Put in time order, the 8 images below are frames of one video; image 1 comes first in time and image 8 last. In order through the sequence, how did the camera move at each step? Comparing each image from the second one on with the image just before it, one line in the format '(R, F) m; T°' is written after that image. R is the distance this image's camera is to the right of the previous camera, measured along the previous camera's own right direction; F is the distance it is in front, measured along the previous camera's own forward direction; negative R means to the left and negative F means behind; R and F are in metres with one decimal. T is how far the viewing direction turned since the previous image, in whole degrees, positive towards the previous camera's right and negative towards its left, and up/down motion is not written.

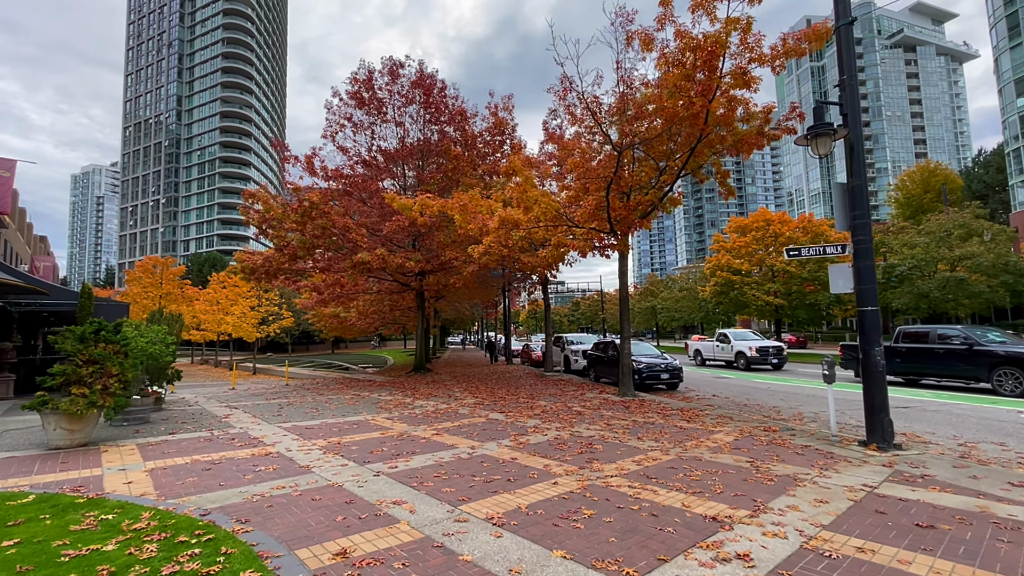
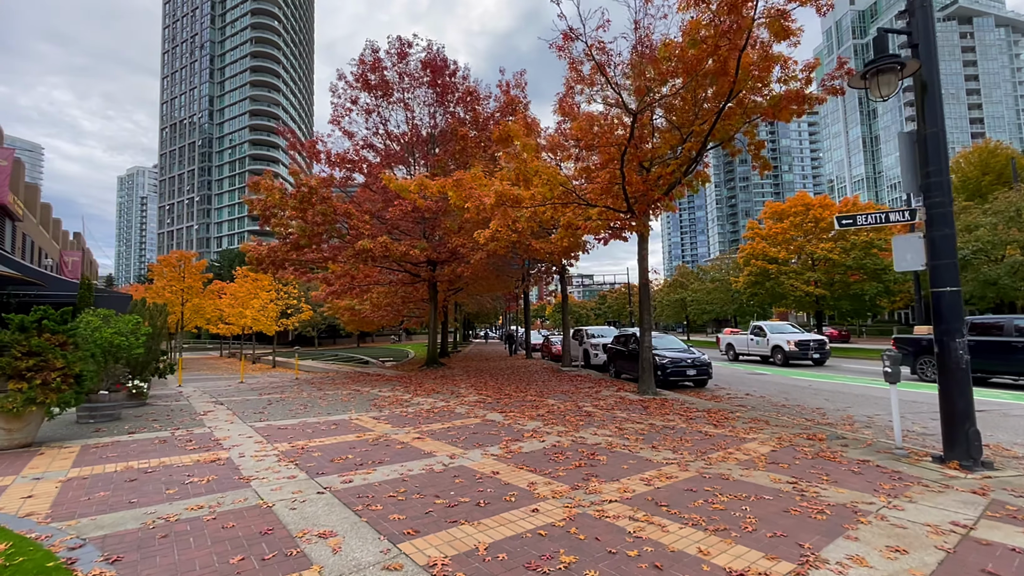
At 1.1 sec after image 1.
(+0.6, +1.3) m; -4°
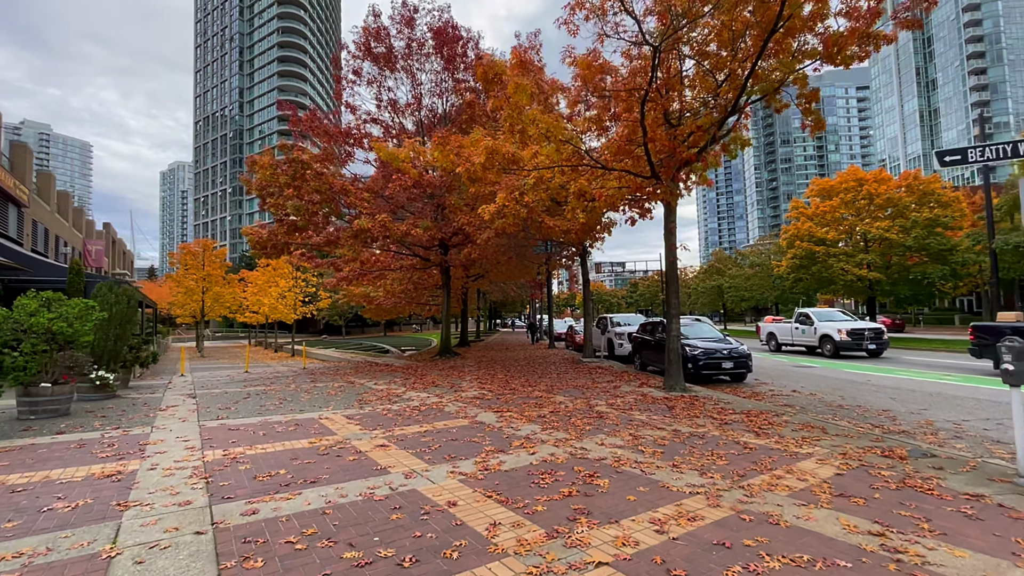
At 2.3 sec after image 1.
(+0.6, +1.6) m; -4°
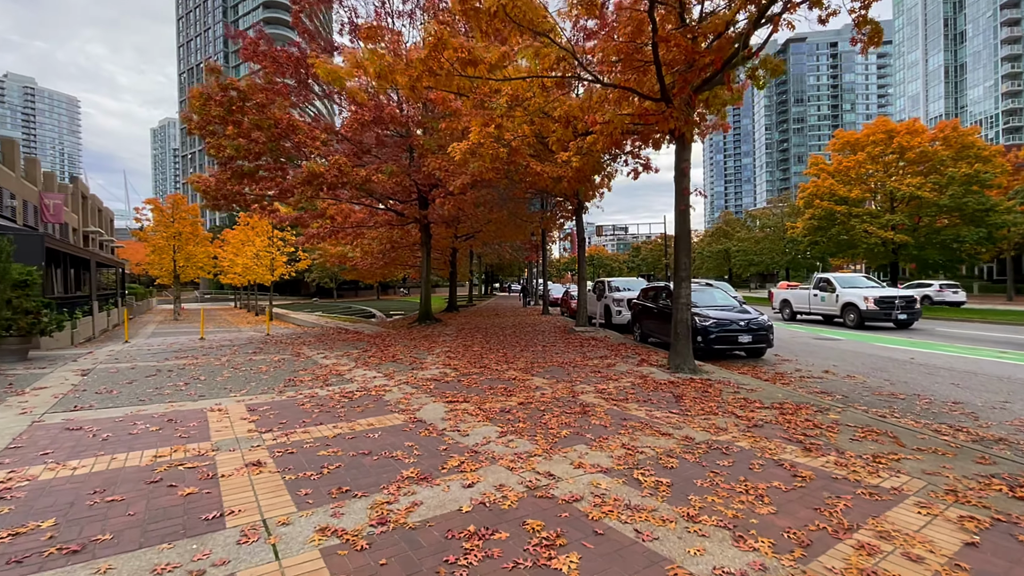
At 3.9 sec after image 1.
(+0.6, +2.2) m; 0°
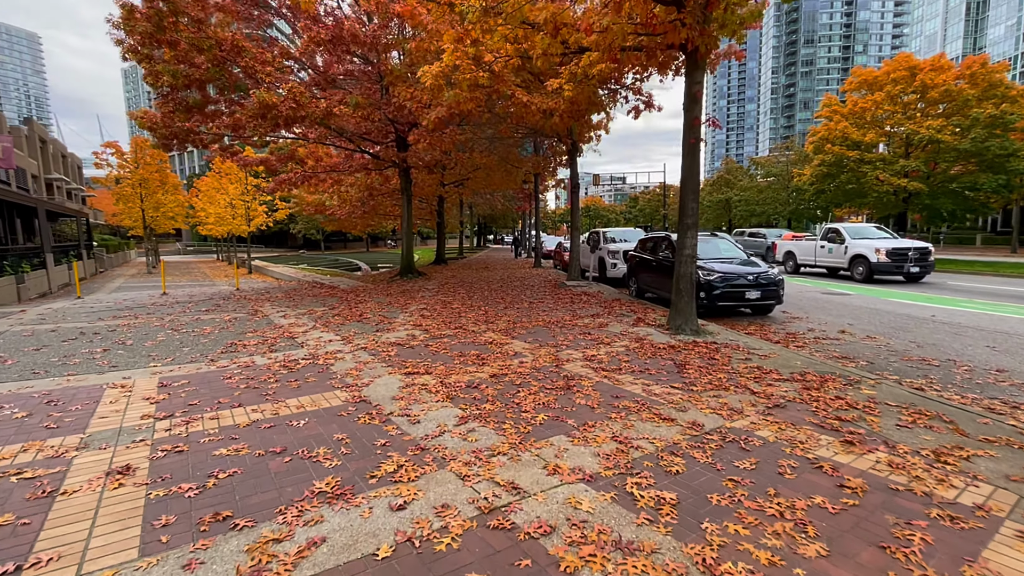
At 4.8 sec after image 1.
(+0.3, +1.2) m; +1°
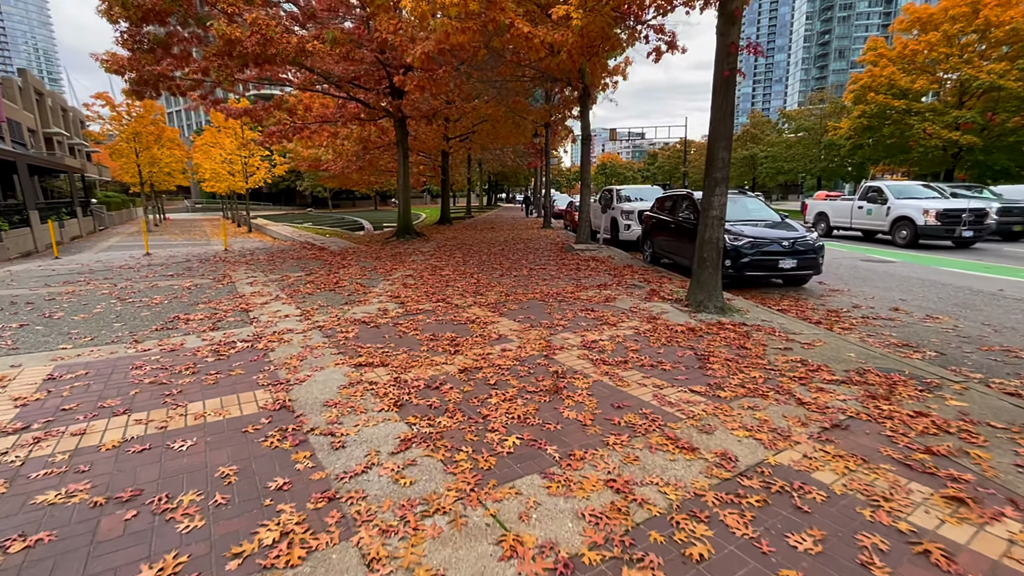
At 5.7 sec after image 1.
(+0.3, +1.2) m; -2°
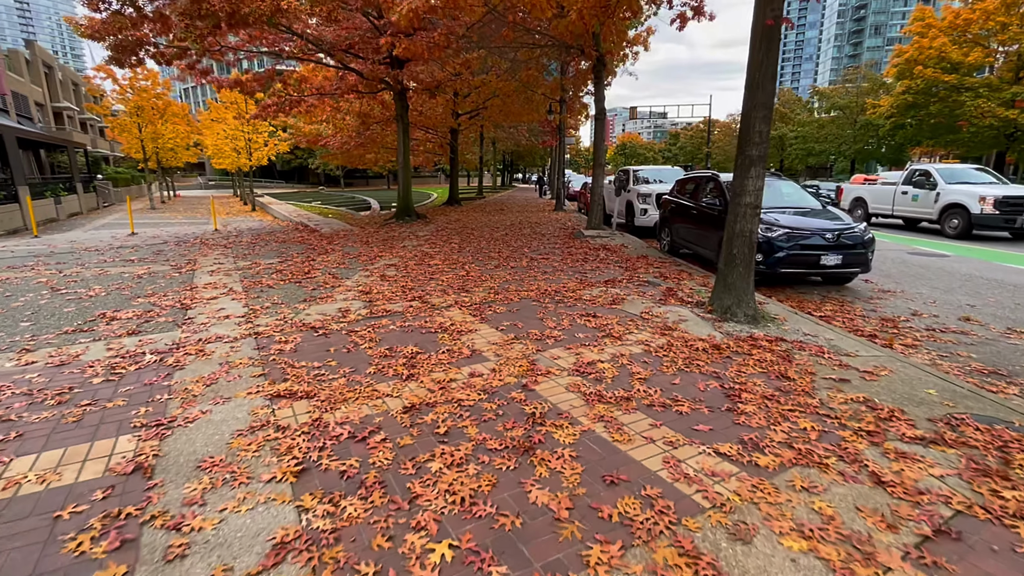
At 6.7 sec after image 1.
(+0.4, +1.1) m; -2°
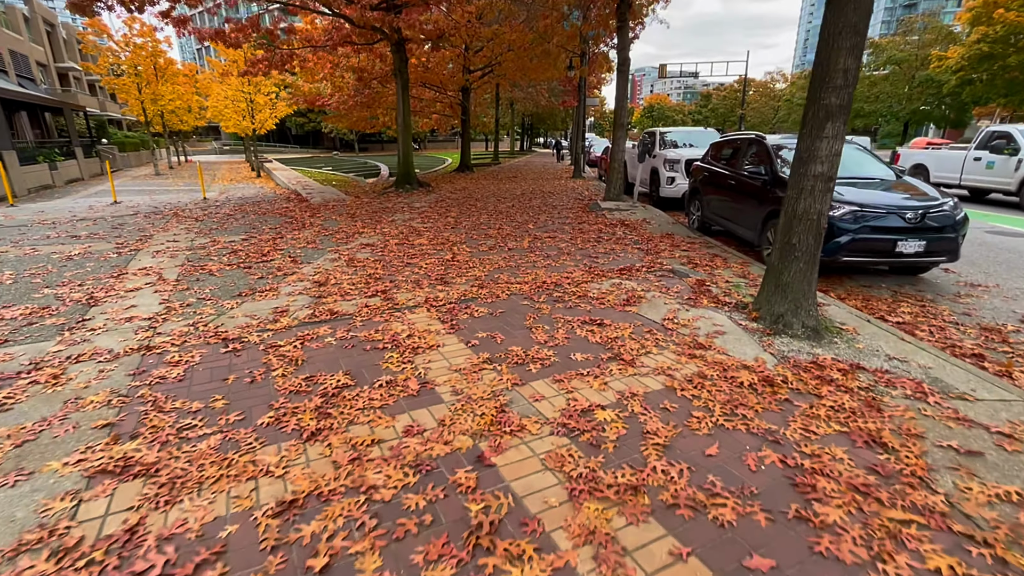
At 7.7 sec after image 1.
(+0.4, +1.3) m; -3°
